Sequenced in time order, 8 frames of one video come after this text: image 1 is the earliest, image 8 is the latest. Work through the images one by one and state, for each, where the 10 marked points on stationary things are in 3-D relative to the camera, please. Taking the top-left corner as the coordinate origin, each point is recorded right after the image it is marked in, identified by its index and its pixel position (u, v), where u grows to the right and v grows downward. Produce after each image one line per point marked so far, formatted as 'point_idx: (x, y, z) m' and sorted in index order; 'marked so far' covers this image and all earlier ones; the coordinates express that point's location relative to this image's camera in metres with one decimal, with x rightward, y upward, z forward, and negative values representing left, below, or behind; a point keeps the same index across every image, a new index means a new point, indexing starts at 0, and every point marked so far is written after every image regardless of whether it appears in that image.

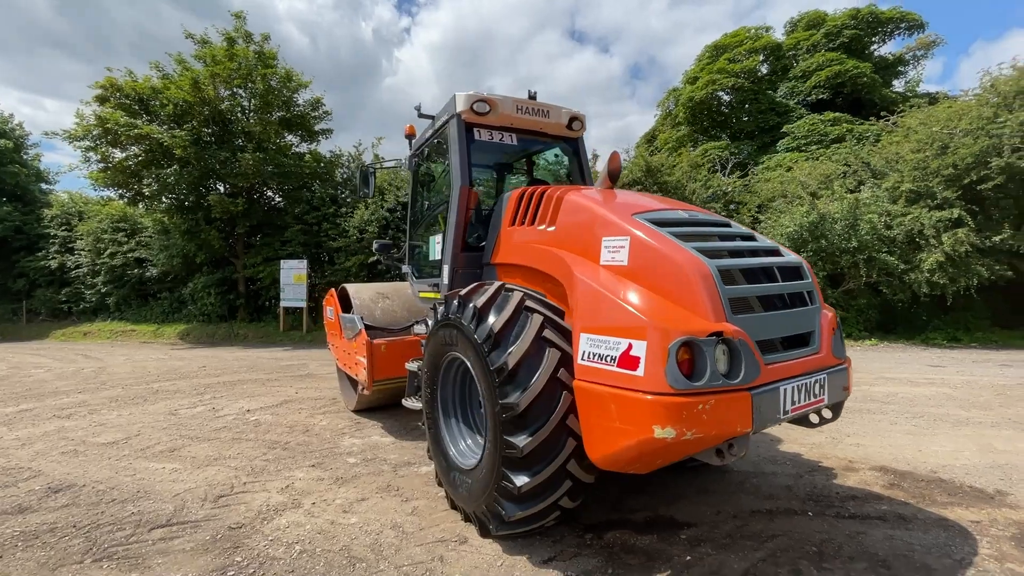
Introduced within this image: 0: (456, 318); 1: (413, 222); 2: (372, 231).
0: (-0.3, -0.2, +2.9) m
1: (-1.1, +0.7, +5.0) m
2: (-4.2, +1.7, +14.5) m
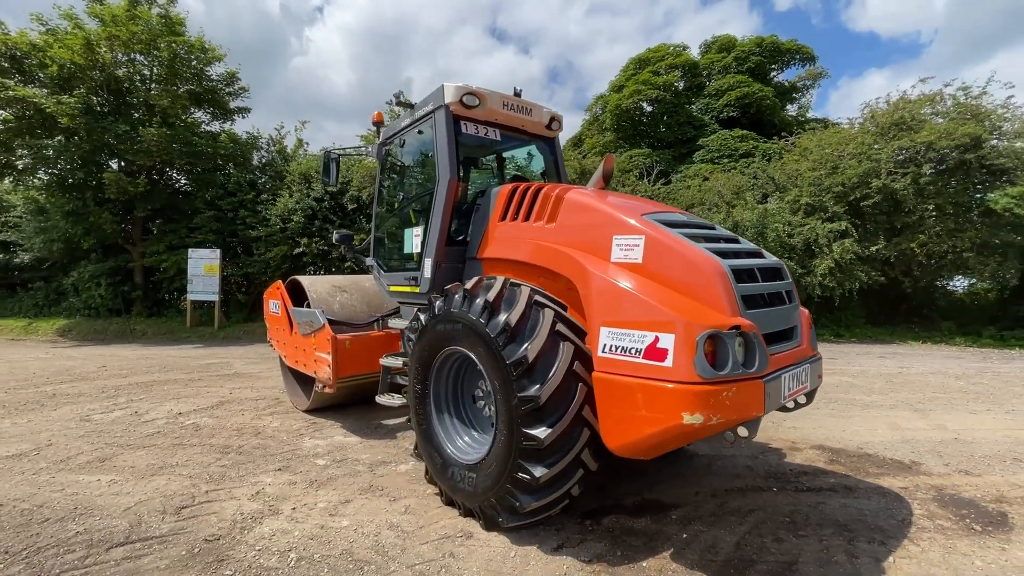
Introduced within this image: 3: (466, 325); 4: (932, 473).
0: (-0.3, -0.2, +2.9) m
1: (-1.4, +0.8, +4.8) m
2: (-6.1, +1.9, +13.6) m
3: (-0.3, -0.2, +2.8) m
4: (+3.1, -1.4, +3.6) m
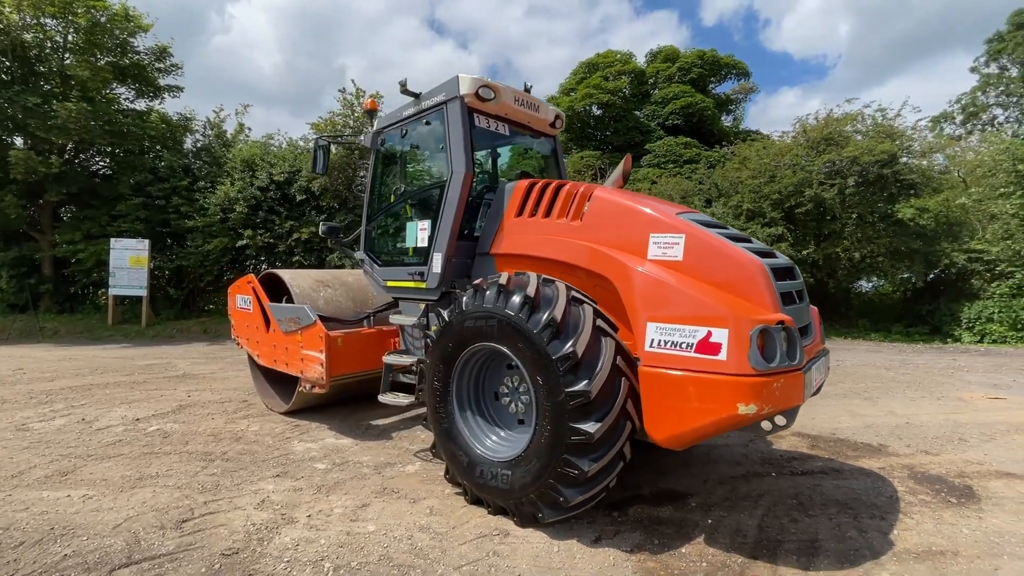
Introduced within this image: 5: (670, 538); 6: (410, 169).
0: (-0.1, -0.1, +2.9) m
1: (-1.4, +0.8, +4.6) m
2: (-7.2, +2.0, +12.7) m
3: (0.0, -0.2, +2.8) m
4: (+3.2, -1.4, +4.0) m
5: (+0.9, -1.4, +2.7) m
6: (-0.9, +1.0, +4.2) m
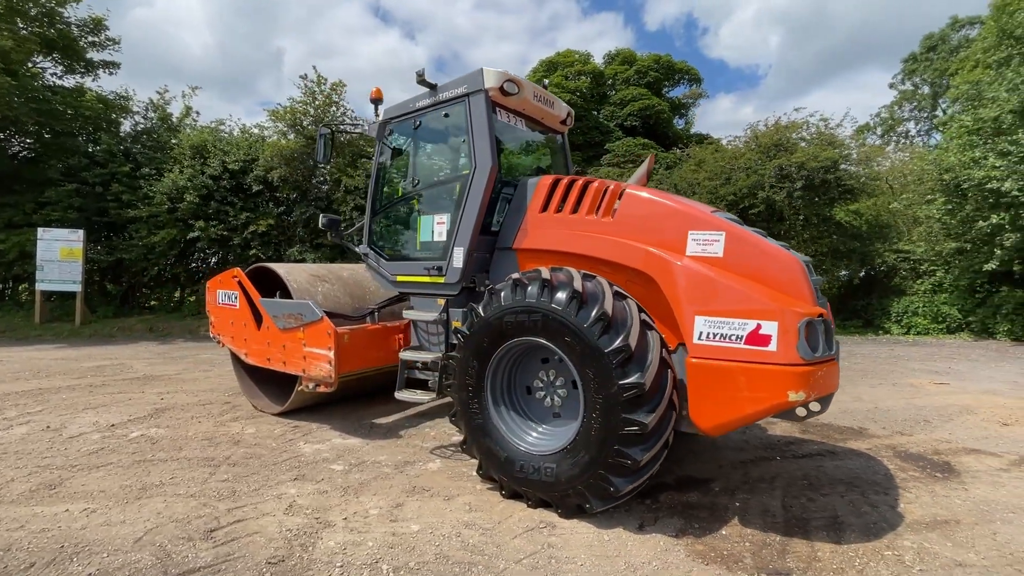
0: (+0.2, -0.1, +2.9) m
1: (-1.3, +0.9, +4.5) m
2: (-8.0, +2.2, +11.8) m
3: (+0.2, -0.2, +2.8) m
4: (+3.3, -1.3, +4.3) m
5: (+1.2, -1.4, +2.9) m
6: (-0.8, +1.1, +4.1) m
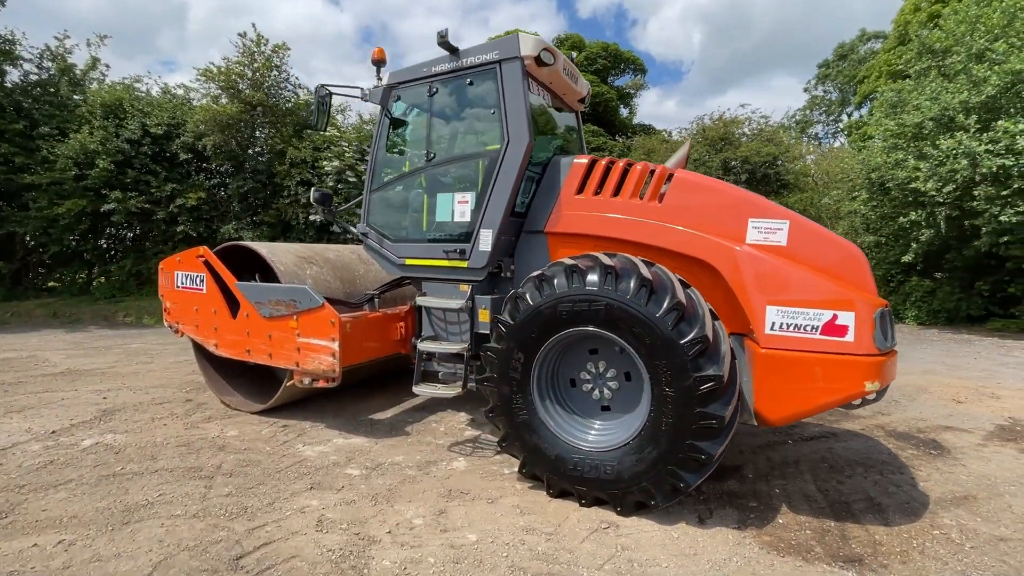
0: (+0.5, 0.0, +2.7) m
1: (-1.2, +1.0, +4.0) m
2: (-8.8, +2.6, +10.3) m
3: (+0.6, -0.1, +2.7) m
4: (+3.4, -1.2, +4.6) m
5: (+1.5, -1.3, +2.9) m
6: (-0.6, +1.2, +3.7) m
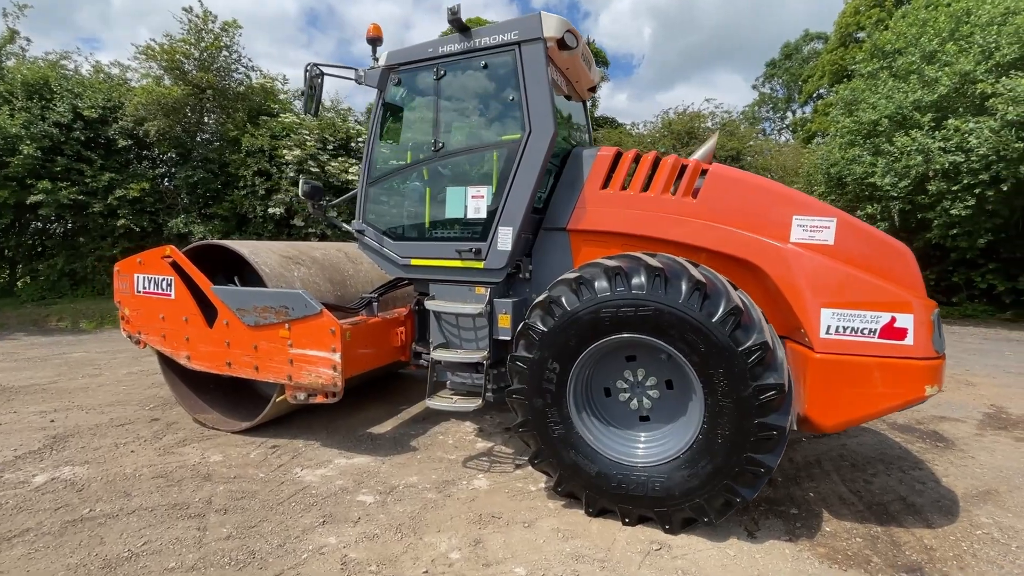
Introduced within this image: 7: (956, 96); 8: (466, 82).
0: (+0.7, 0.0, +2.5) m
1: (-1.1, +1.0, +3.7) m
2: (-9.3, +2.6, +9.2) m
3: (+0.8, -0.1, +2.5) m
4: (+3.4, -1.2, +4.7) m
5: (+1.7, -1.3, +2.8) m
6: (-0.5, +1.2, +3.4) m
7: (+8.9, +3.9, +9.7) m
8: (-0.3, +1.4, +3.3) m
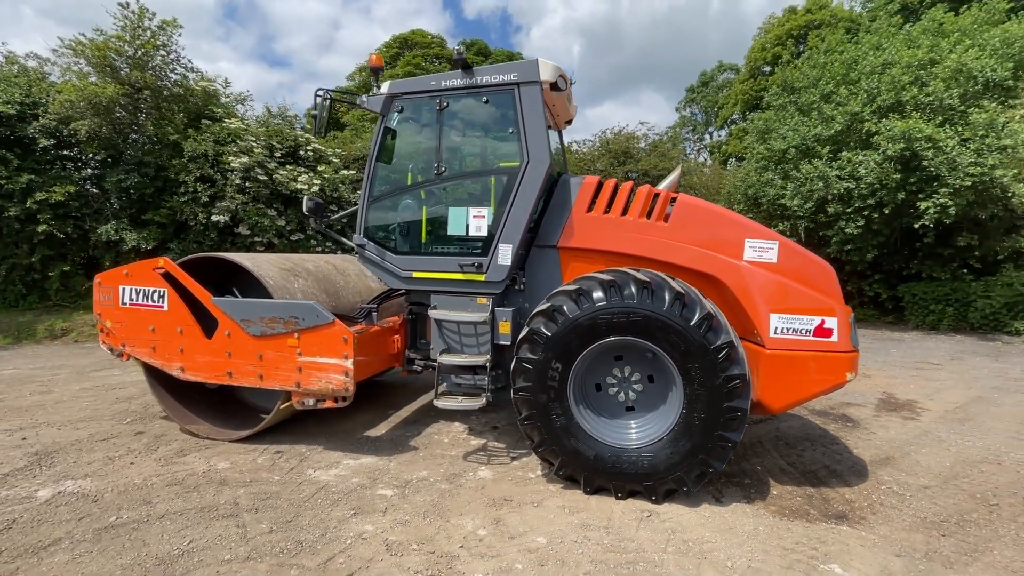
0: (+0.8, -0.1, +3.0) m
1: (-1.2, +0.9, +3.9) m
2: (-10.1, +2.4, +8.2) m
3: (+0.9, -0.2, +3.0) m
4: (+3.2, -1.3, +5.6) m
5: (+1.7, -1.4, +3.4) m
6: (-0.5, +1.1, +3.7) m
7: (+7.9, +3.7, +11.3) m
8: (-0.4, +1.3, +3.7) m
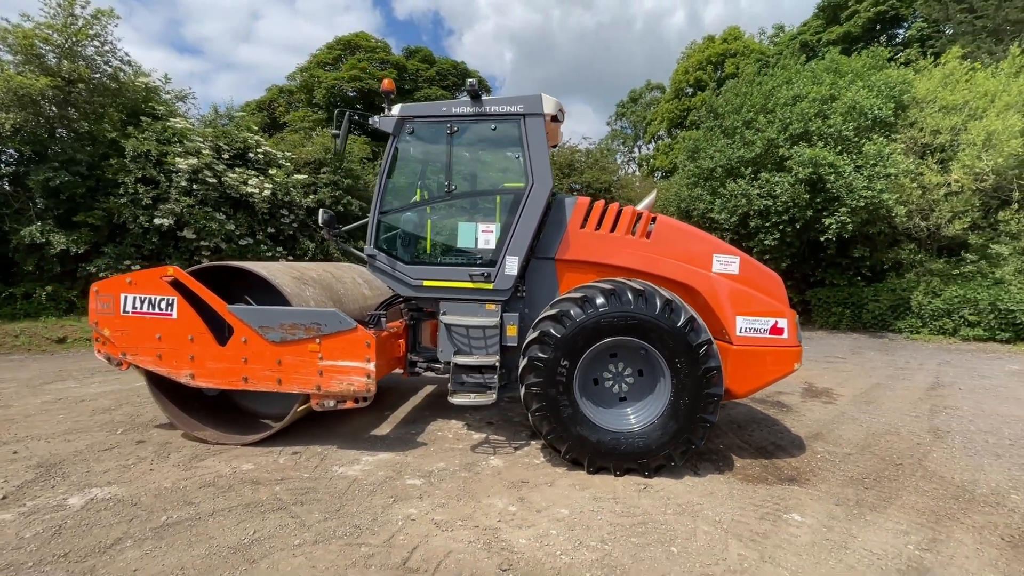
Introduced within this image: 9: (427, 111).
0: (+0.9, -0.2, +3.5) m
1: (-1.2, +0.8, +4.2) m
2: (-10.6, +2.3, +7.2) m
3: (+1.0, -0.2, +3.5) m
4: (+2.9, -1.4, +6.4) m
5: (+1.8, -1.5, +4.1) m
6: (-0.5, +1.0, +4.1) m
7: (+6.8, +3.5, +12.8) m
8: (-0.3, +1.3, +4.1) m
9: (-0.8, +1.5, +4.1) m
